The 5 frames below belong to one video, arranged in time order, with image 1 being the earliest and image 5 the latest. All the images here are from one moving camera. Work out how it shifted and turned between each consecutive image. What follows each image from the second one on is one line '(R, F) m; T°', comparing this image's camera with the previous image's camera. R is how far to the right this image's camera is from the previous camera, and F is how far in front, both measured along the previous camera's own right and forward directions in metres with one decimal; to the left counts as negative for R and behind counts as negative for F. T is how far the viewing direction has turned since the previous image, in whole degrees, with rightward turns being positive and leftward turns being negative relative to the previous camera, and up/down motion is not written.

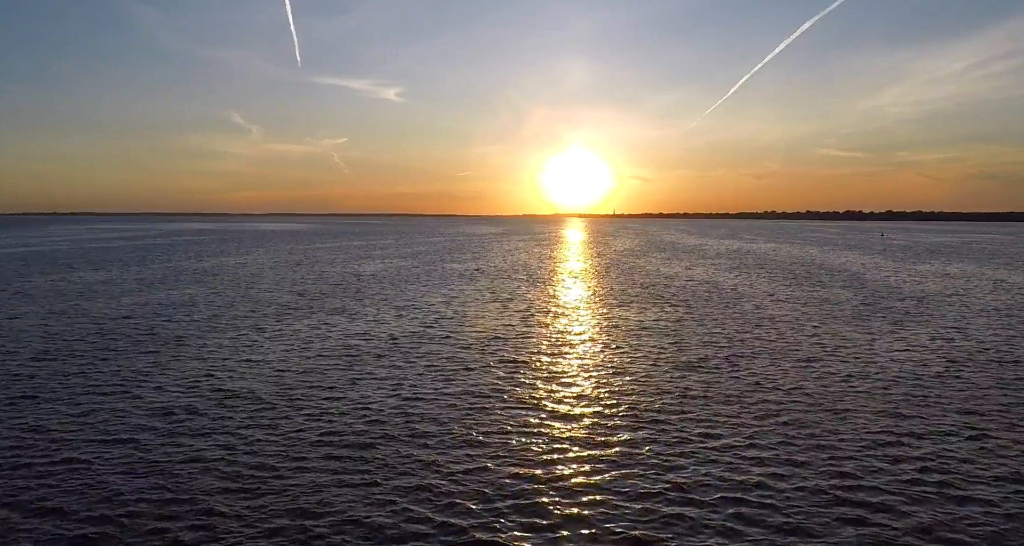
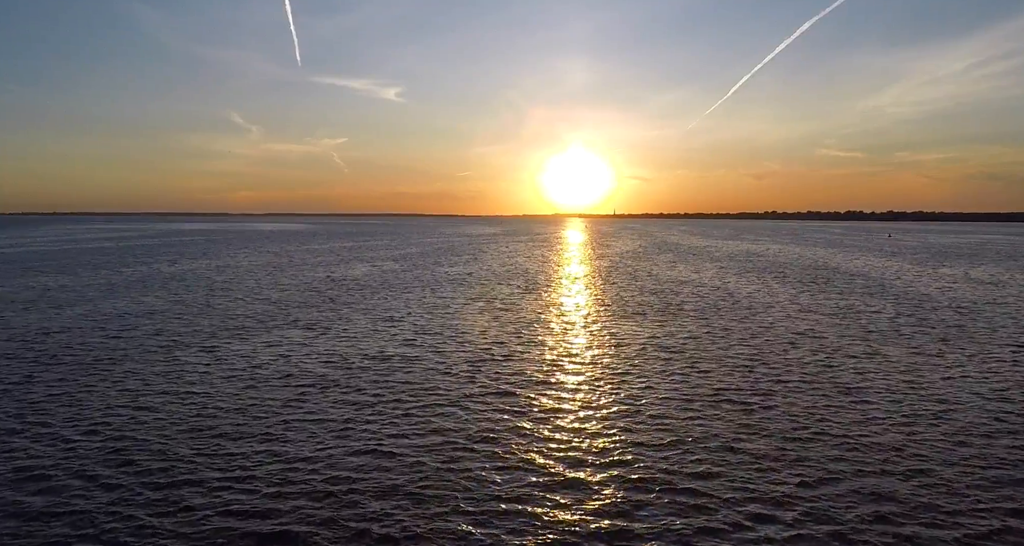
(+0.3, +3.5) m; 0°
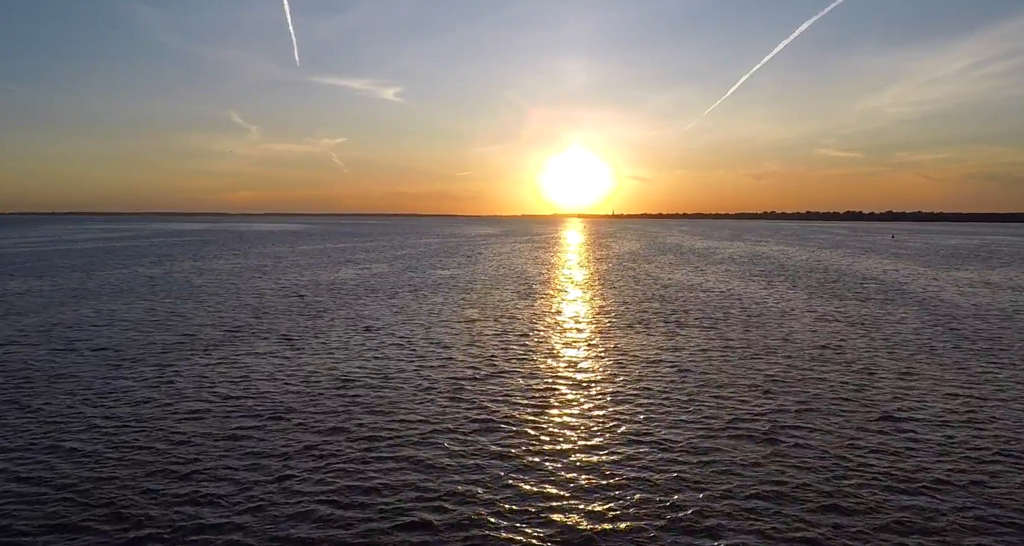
(+0.3, +2.4) m; 0°
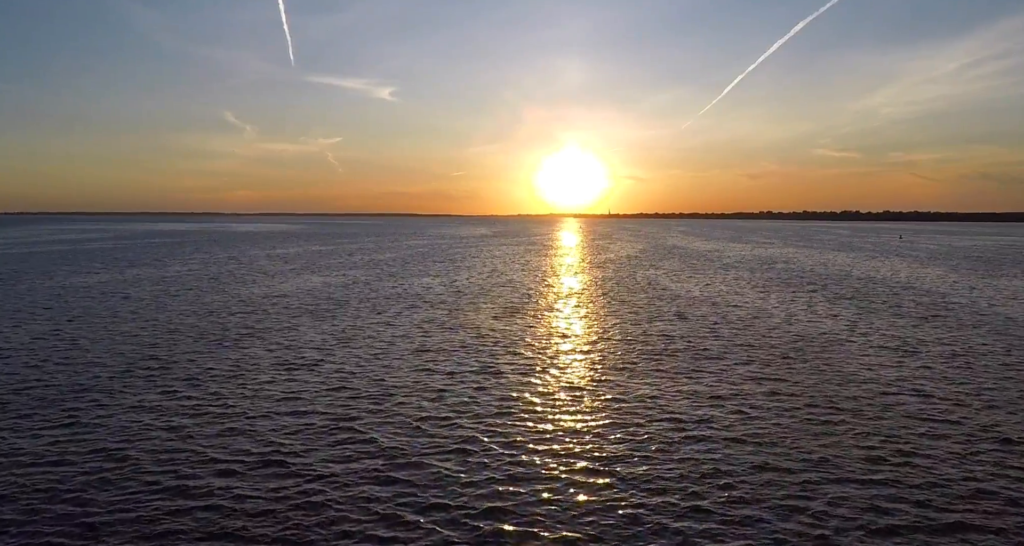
(+0.5, +5.9) m; 0°
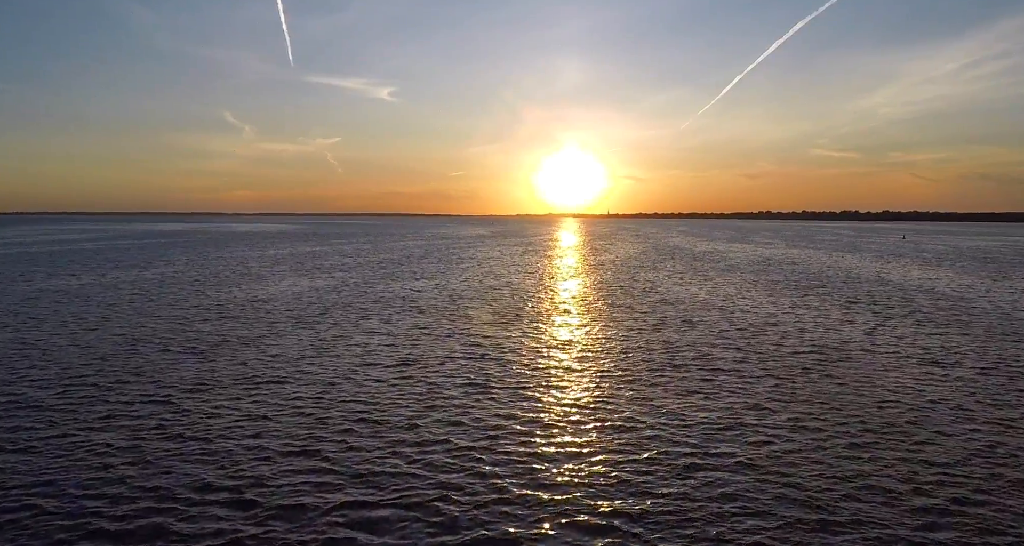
(+0.1, +1.9) m; 0°
